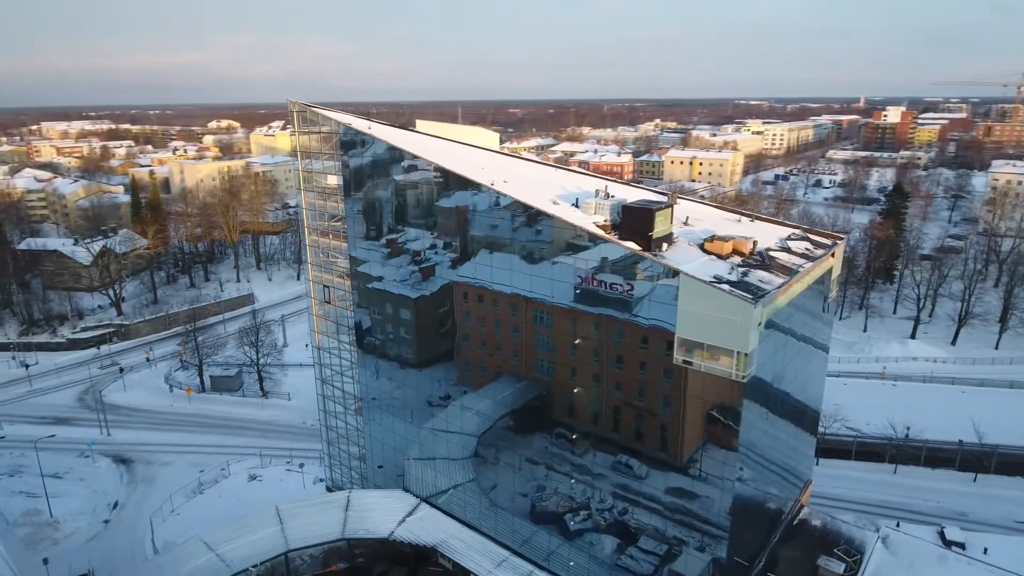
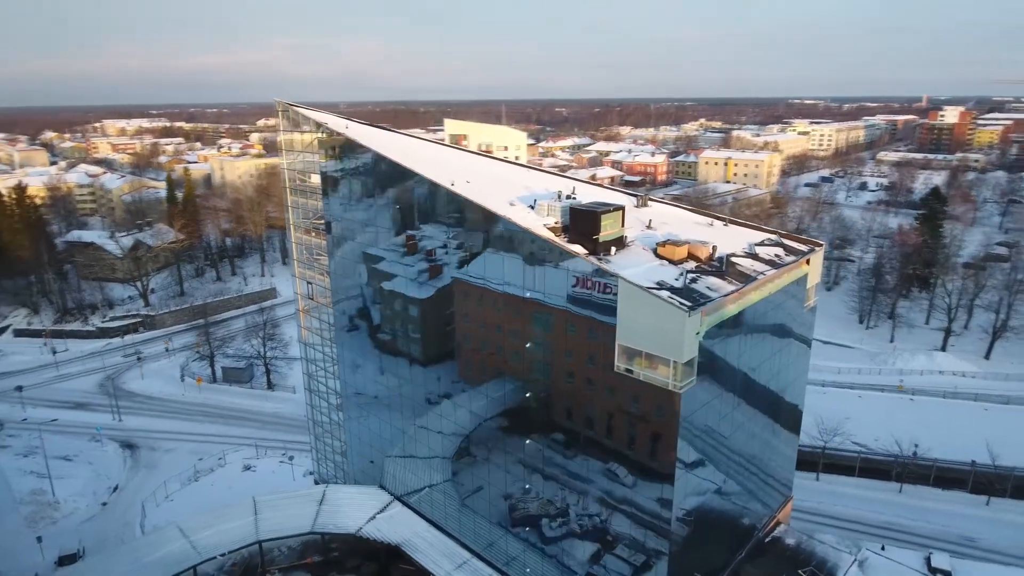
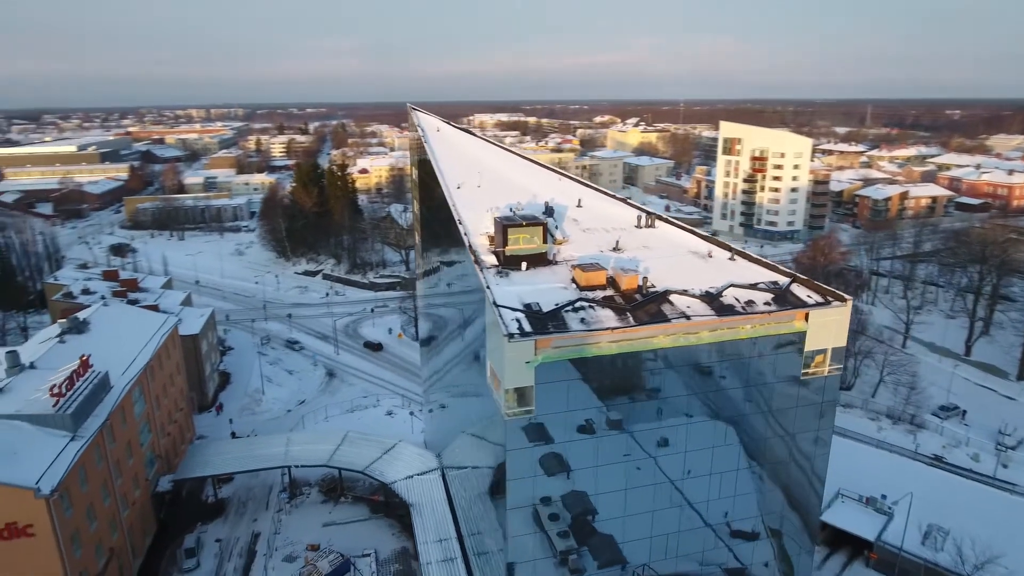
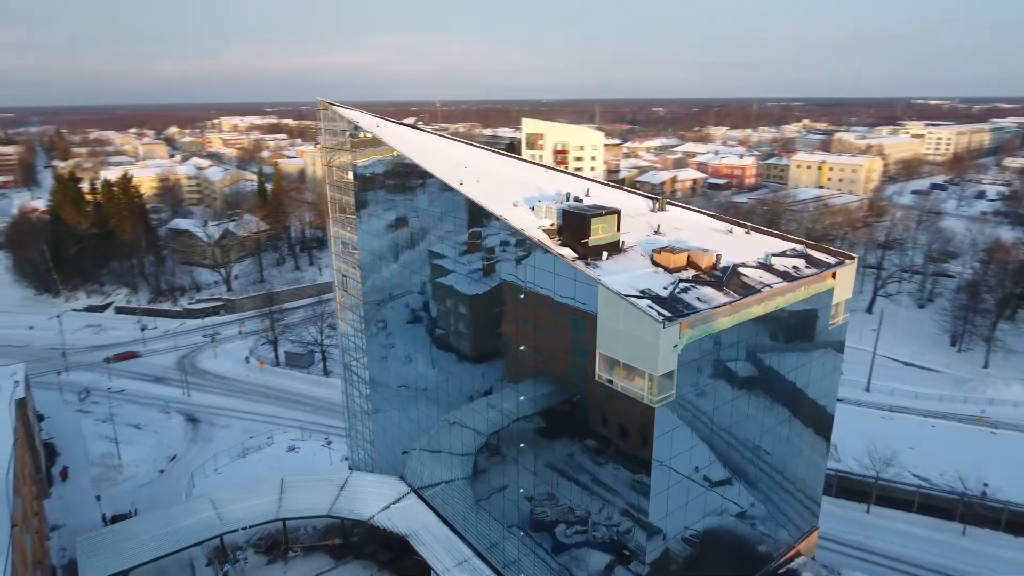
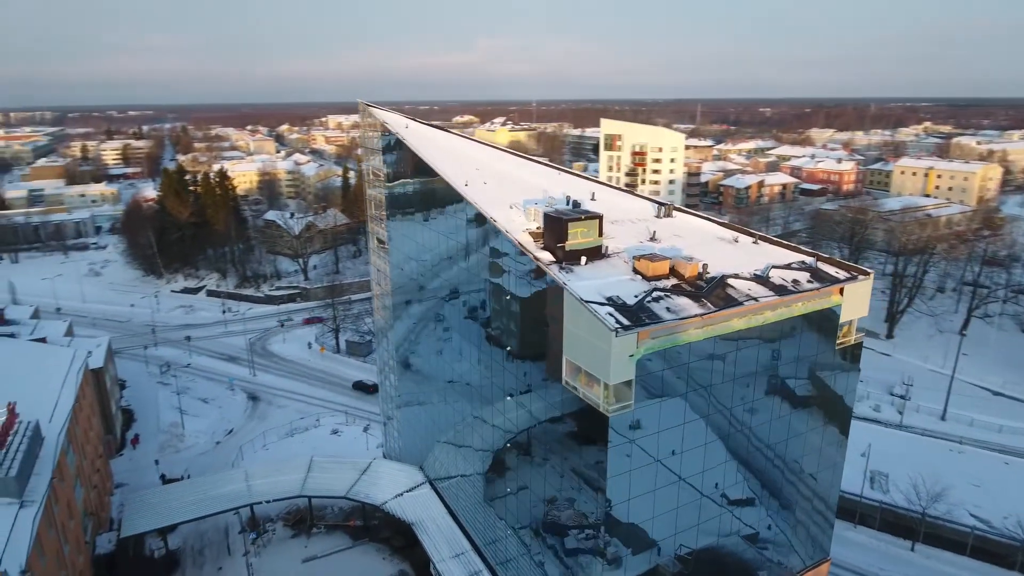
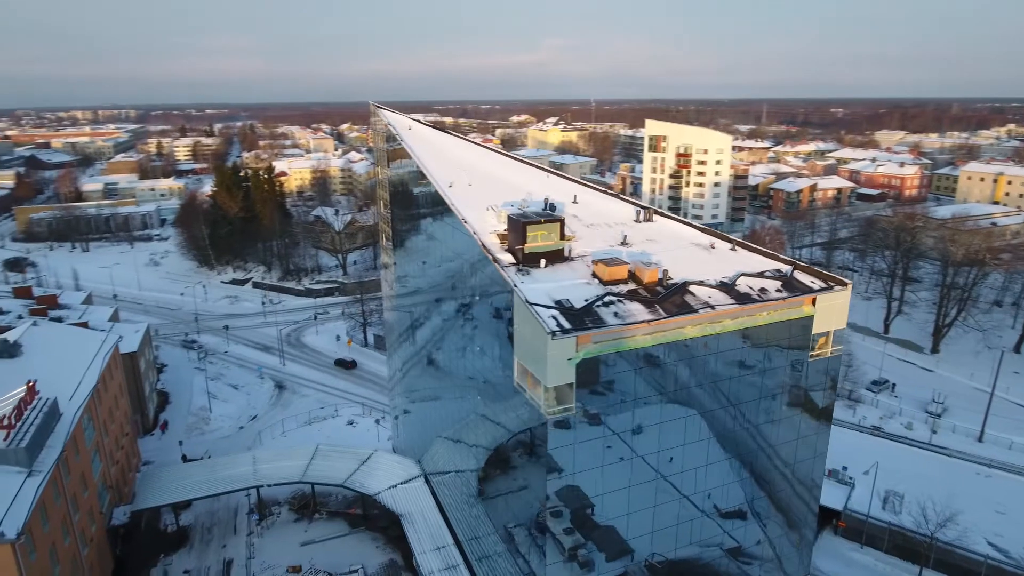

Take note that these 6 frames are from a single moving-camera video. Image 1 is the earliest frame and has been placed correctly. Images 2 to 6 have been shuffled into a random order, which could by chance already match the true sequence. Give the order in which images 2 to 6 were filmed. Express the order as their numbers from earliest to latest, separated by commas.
2, 4, 5, 6, 3
